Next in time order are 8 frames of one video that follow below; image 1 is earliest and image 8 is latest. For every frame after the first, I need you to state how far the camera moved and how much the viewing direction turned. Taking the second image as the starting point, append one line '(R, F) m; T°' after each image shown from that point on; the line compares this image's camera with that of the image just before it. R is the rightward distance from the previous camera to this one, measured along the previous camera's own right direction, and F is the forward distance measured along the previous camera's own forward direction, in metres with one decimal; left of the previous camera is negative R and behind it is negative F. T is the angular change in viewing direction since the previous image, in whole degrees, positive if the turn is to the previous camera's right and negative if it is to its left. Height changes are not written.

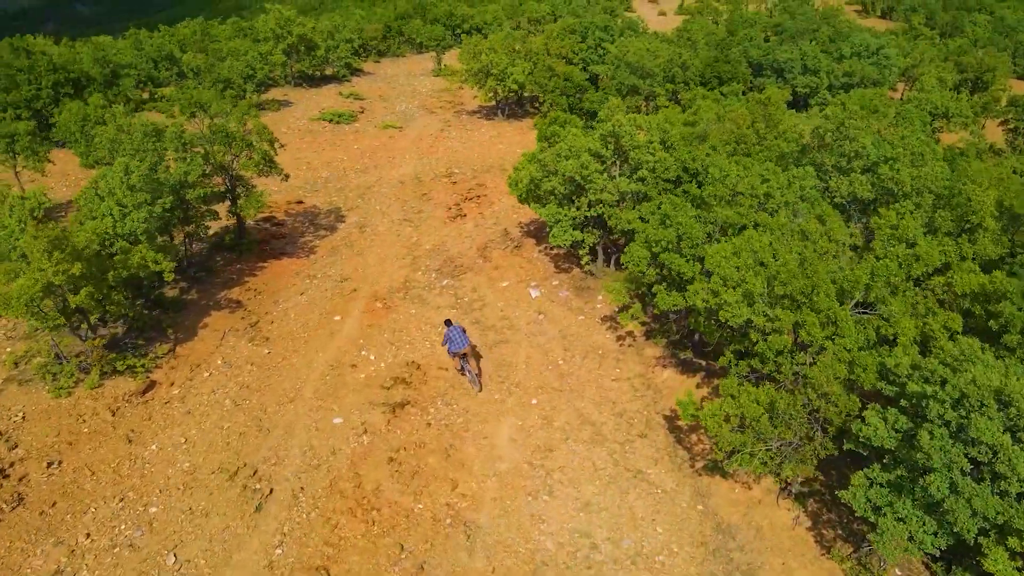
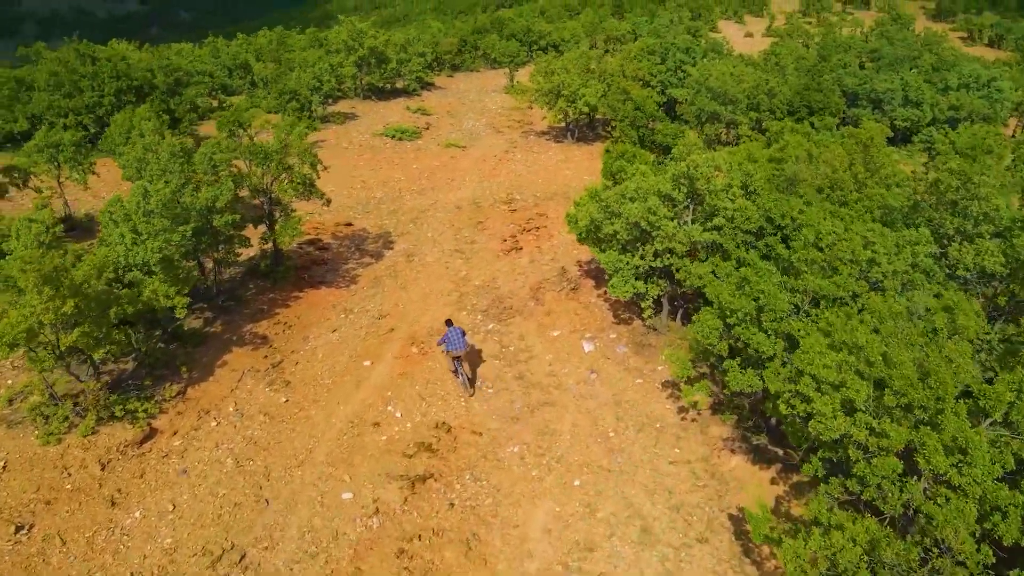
(+0.2, +1.6) m; -5°
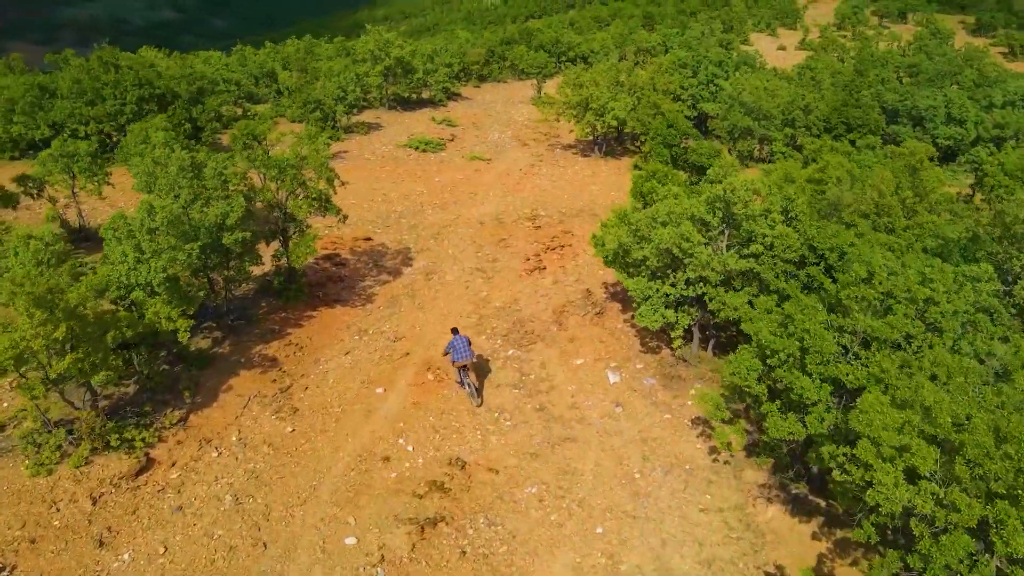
(0.0, +0.7) m; -2°
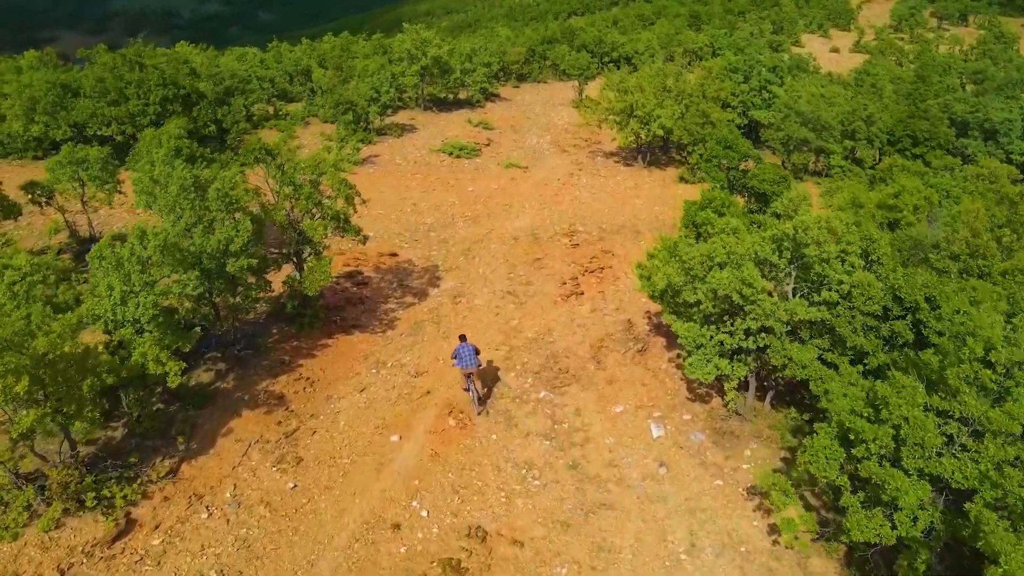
(0.0, +1.4) m; -3°
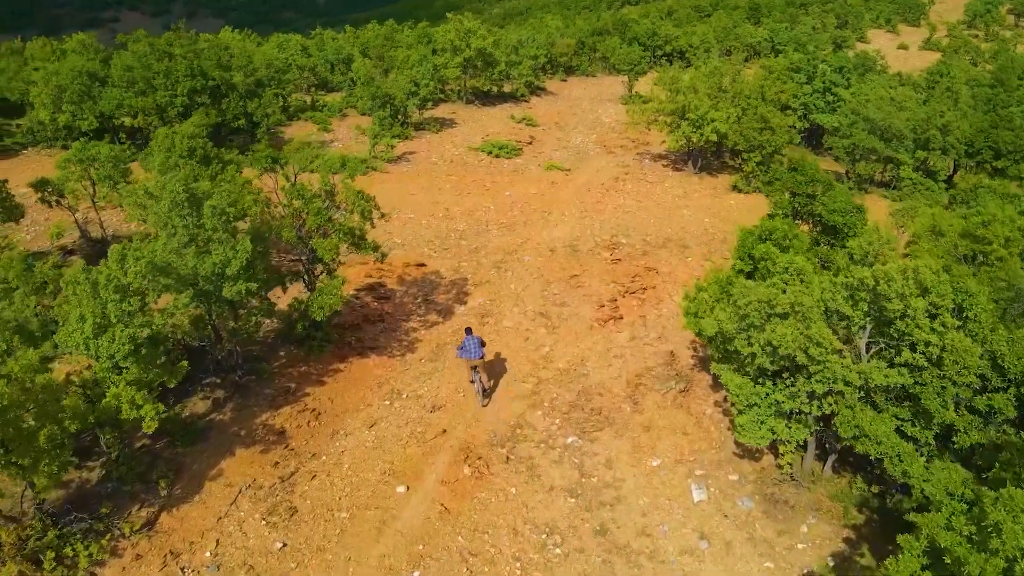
(+0.2, +1.3) m; -3°
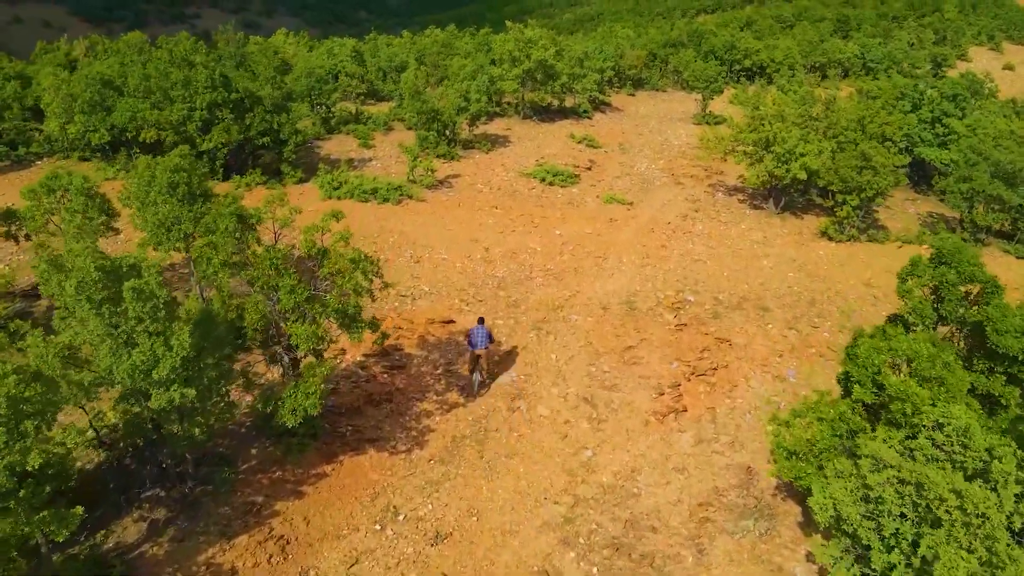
(+0.3, +2.8) m; -5°
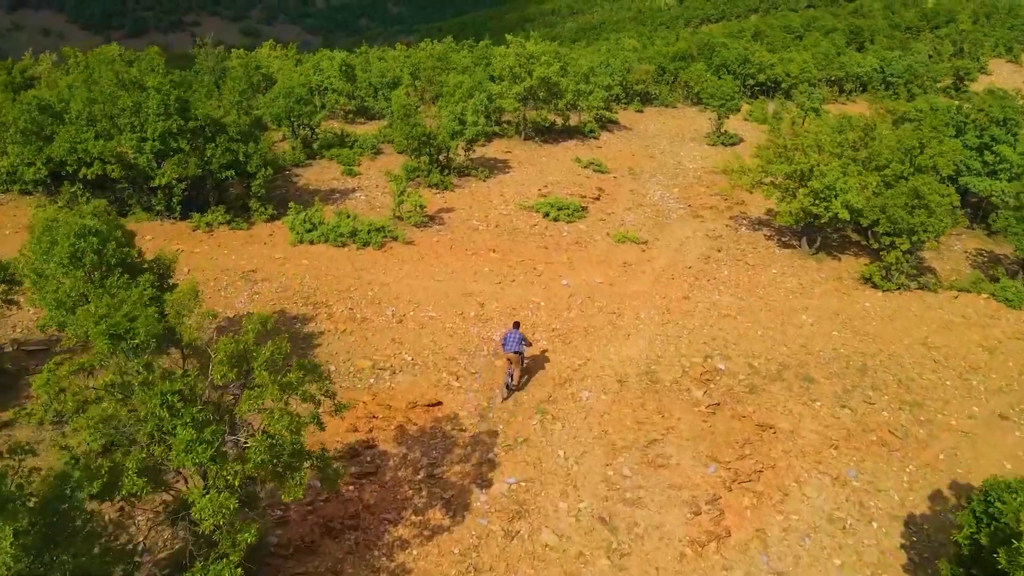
(0.0, +2.5) m; 0°
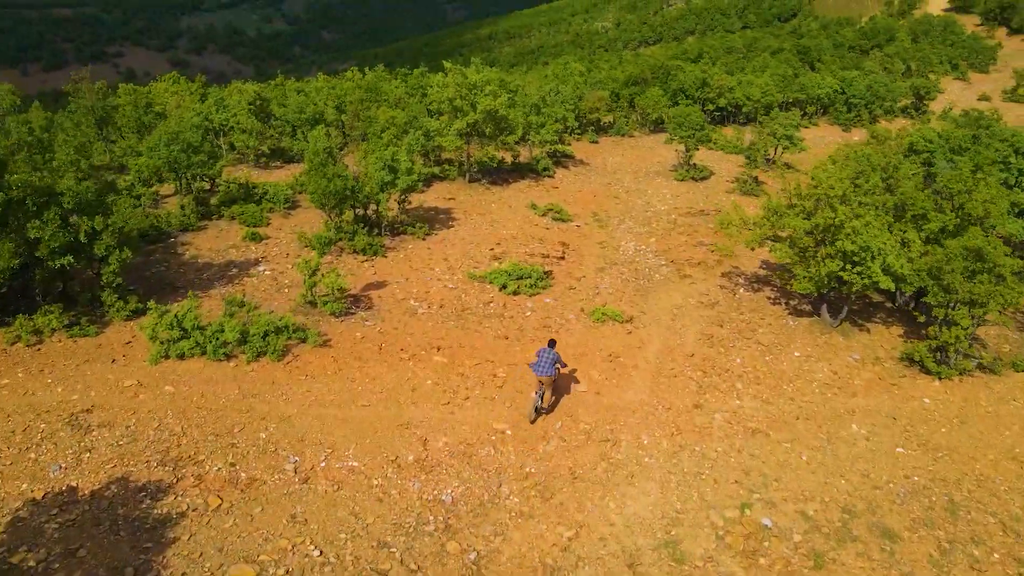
(0.0, +4.3) m; +4°
